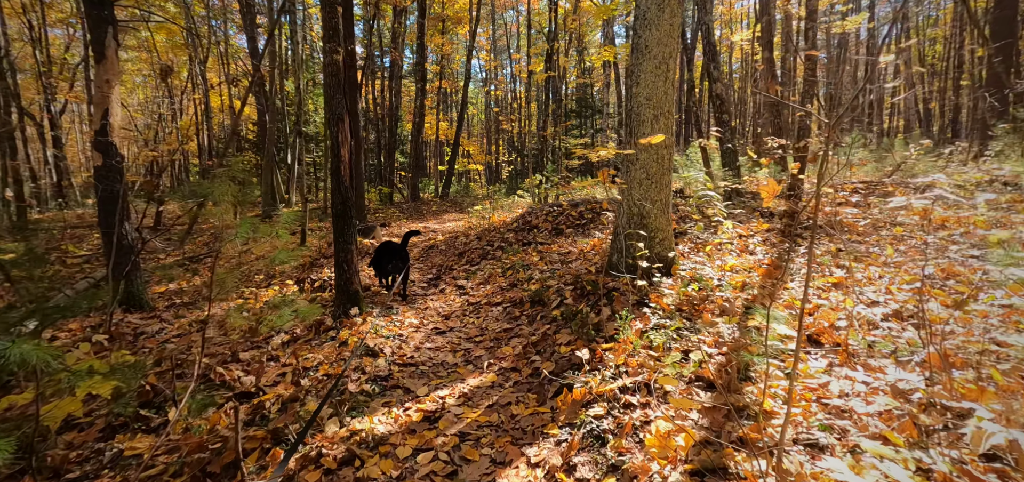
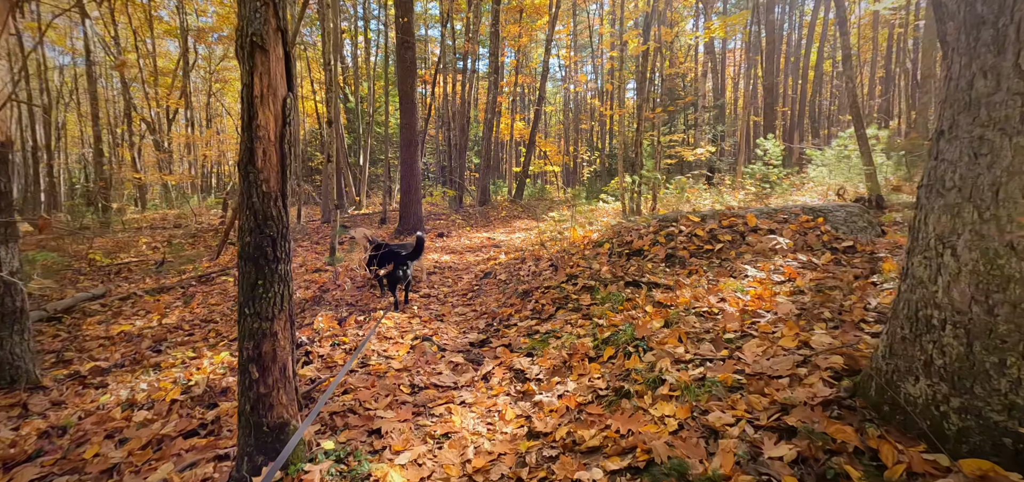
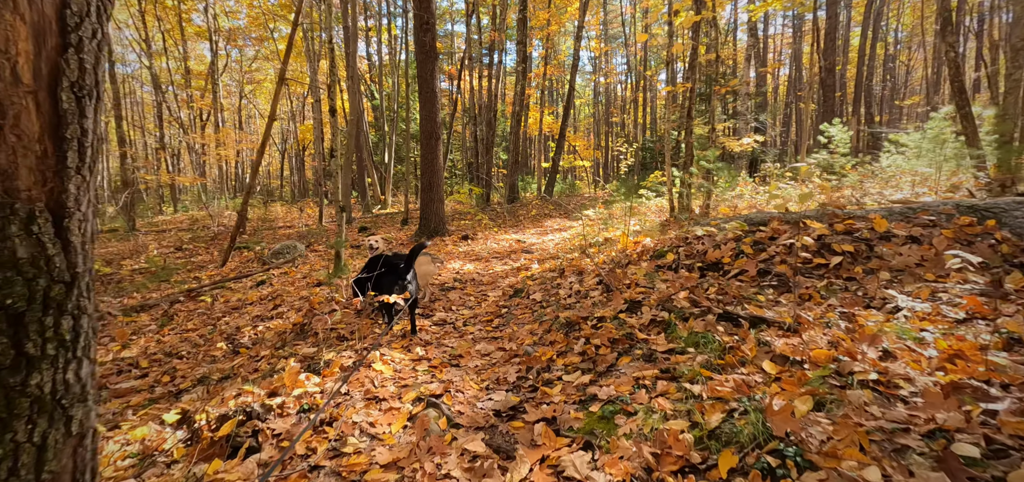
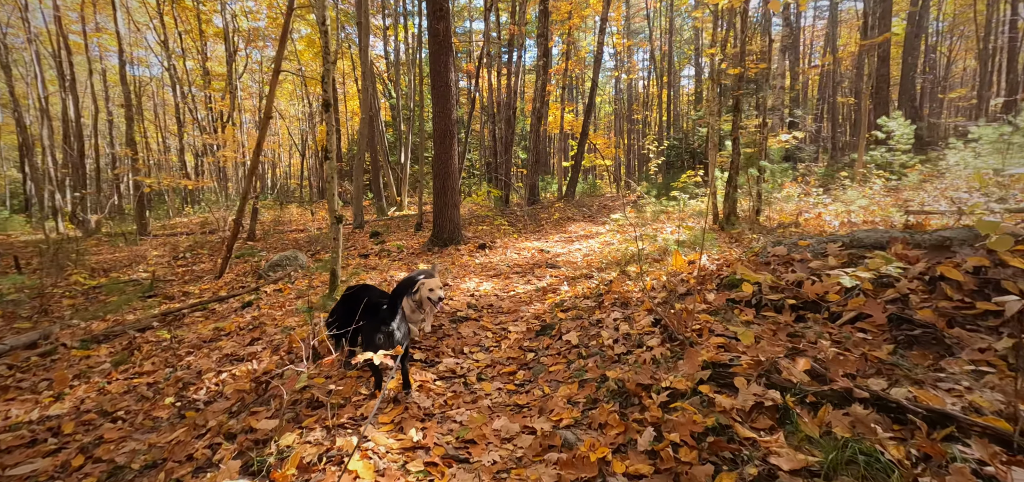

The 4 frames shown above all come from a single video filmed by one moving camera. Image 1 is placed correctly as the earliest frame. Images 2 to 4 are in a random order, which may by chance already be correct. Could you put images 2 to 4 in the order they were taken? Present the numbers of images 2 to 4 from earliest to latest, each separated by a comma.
2, 3, 4
